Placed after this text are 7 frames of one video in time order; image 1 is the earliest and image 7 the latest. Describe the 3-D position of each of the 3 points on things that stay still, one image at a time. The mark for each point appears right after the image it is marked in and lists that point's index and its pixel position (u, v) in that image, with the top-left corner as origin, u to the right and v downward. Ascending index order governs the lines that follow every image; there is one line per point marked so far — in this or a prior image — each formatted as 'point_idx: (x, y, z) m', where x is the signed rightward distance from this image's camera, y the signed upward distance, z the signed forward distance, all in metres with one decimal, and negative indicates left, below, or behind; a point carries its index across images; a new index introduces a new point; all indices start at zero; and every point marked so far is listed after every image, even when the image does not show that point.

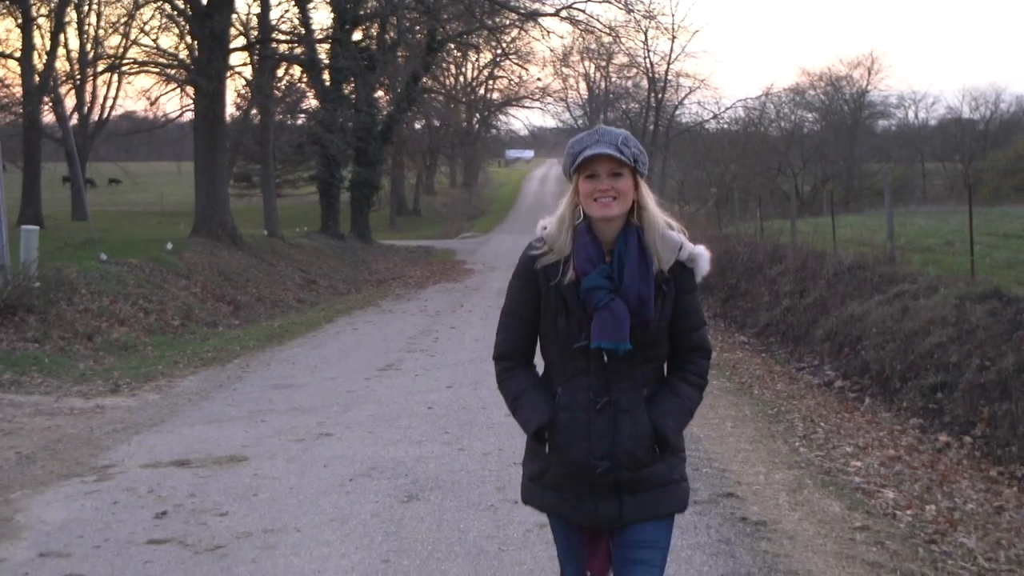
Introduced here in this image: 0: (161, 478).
0: (-1.7, -0.9, +7.1) m
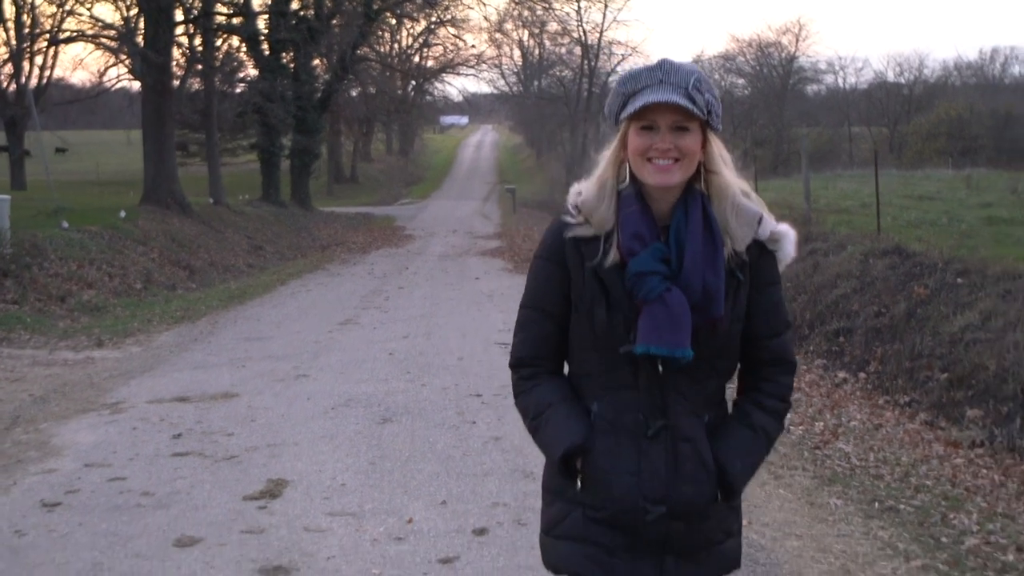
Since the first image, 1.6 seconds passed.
0: (-1.9, -0.7, +8.3) m
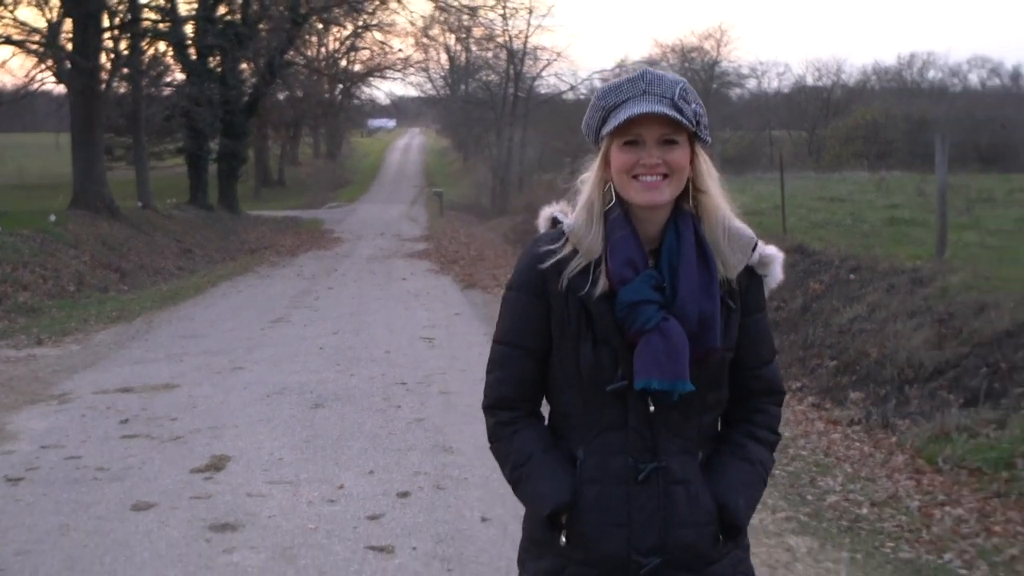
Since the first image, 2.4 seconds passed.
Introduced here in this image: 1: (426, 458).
0: (-2.4, -0.7, +8.9) m
1: (-0.4, -0.8, +6.9) m
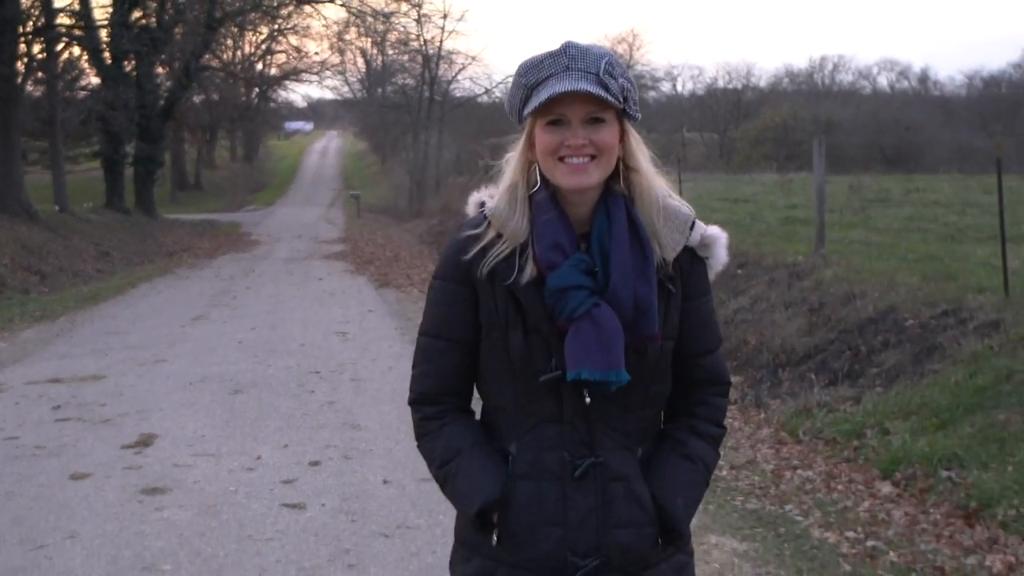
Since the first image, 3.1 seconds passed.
0: (-3.0, -0.6, +9.6) m
1: (-0.9, -0.7, +7.6) m
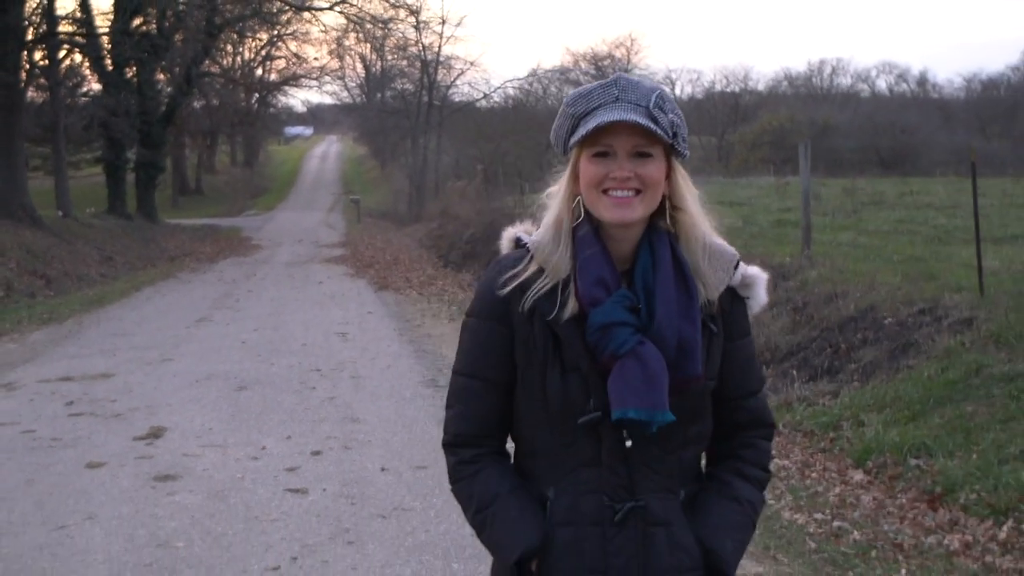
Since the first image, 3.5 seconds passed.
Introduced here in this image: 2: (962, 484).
0: (-3.0, -0.7, +9.9) m
1: (-0.9, -0.7, +8.0) m
2: (+2.1, -0.9, +6.8) m
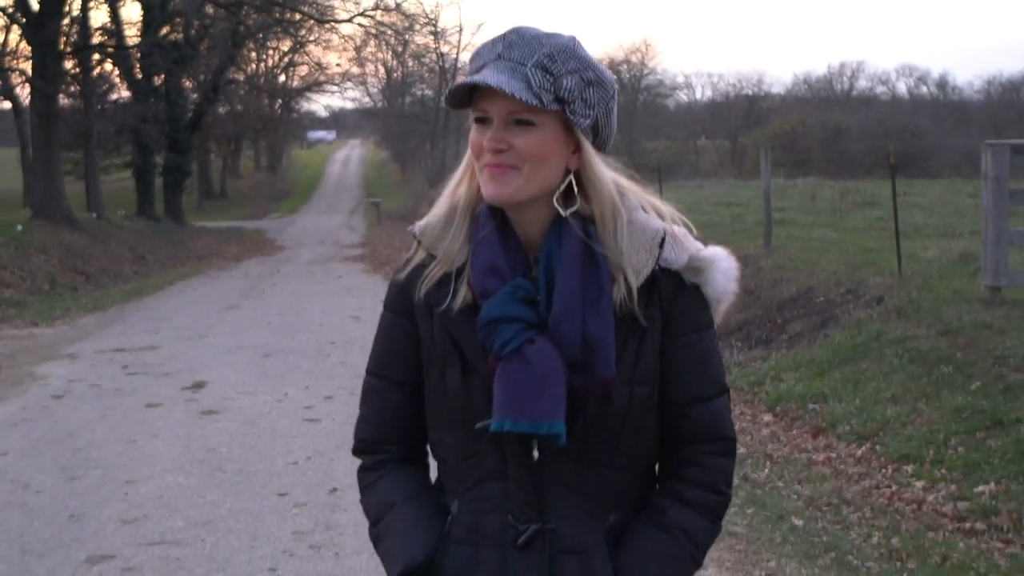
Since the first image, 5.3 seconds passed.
0: (-3.2, -0.5, +11.8) m
1: (-1.1, -0.6, +9.8) m
2: (+1.9, -0.8, +8.6) m
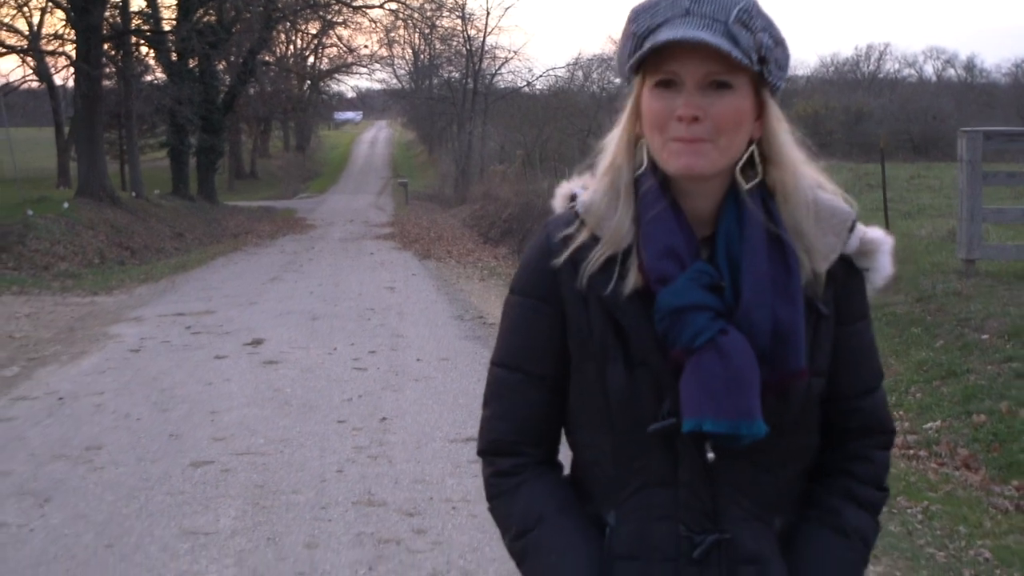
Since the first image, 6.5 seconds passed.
0: (-3.0, -0.3, +13.1) m
1: (-0.9, -0.4, +11.0) m
2: (+2.0, -0.6, +9.8) m
